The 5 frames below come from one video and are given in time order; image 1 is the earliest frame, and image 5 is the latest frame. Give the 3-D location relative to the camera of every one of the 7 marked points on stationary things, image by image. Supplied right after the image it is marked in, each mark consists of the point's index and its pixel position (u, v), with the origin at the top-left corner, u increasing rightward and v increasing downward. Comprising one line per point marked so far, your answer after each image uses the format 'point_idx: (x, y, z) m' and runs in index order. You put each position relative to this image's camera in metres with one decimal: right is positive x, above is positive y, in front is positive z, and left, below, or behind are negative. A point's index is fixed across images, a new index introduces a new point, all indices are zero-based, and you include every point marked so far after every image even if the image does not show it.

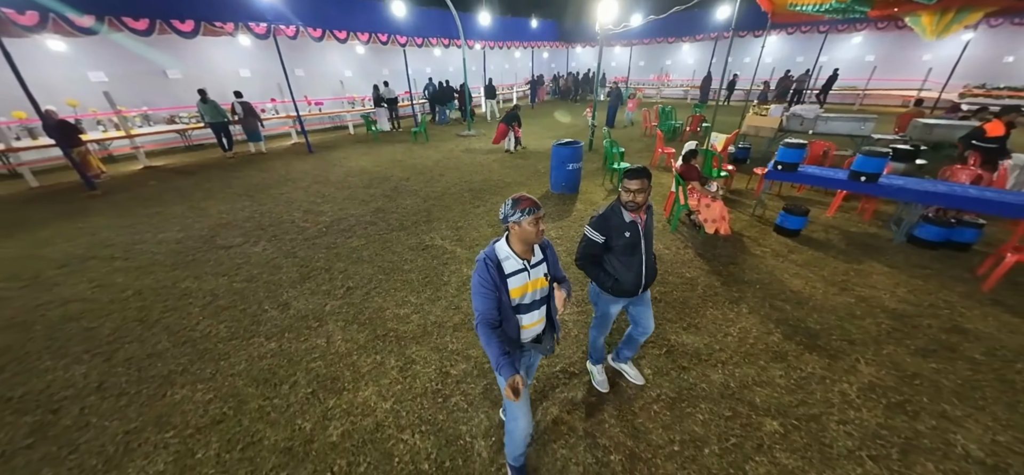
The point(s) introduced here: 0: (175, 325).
0: (-3.6, -0.9, +3.5) m
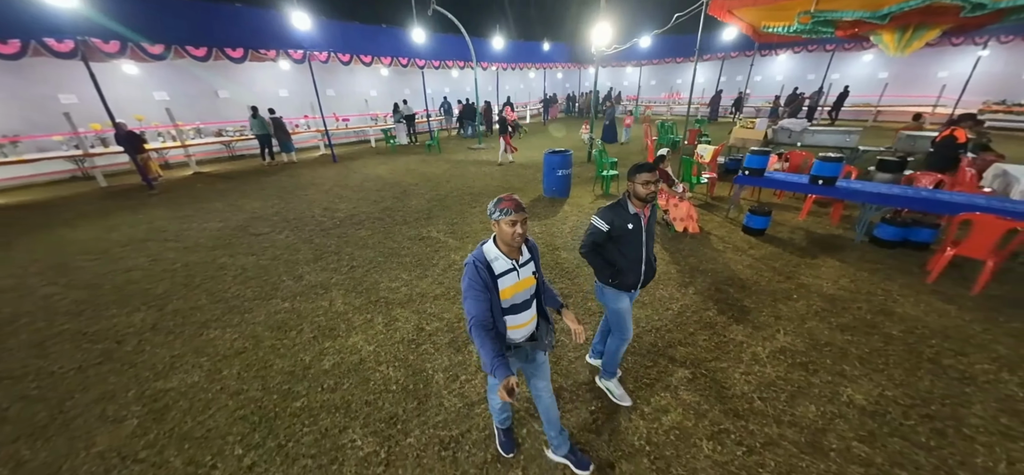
0: (-3.9, -0.7, +4.3) m
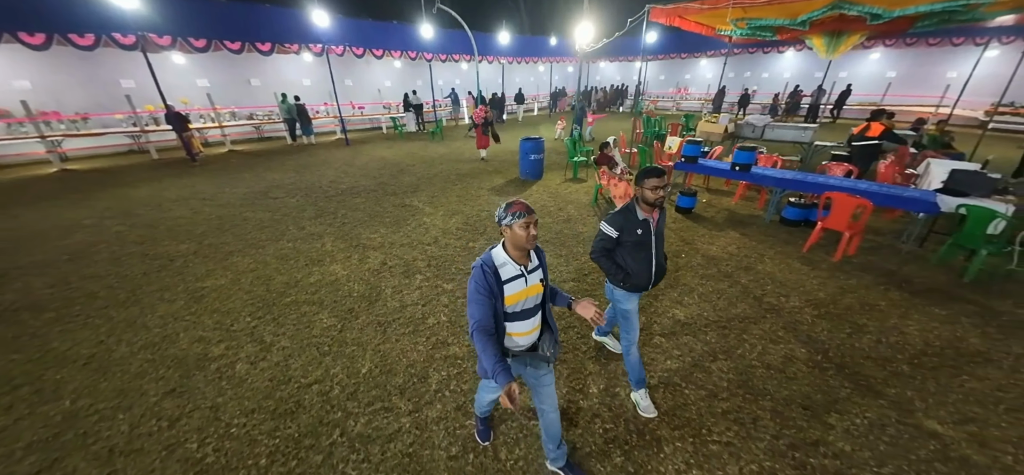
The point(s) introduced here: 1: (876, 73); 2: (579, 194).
0: (-4.7, +0.1, +5.6) m
1: (+18.3, +8.2, +16.5) m
2: (+1.5, +1.0, +7.3) m
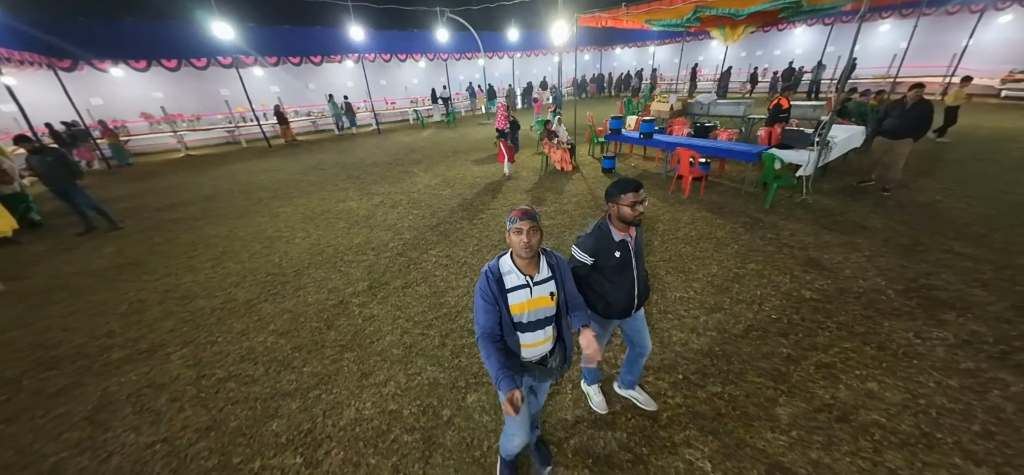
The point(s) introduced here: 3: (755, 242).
0: (-5.7, +1.3, +8.6) m
1: (+18.6, +9.5, +16.3) m
2: (+0.7, +2.2, +9.5) m
3: (+3.6, -0.1, +4.8) m
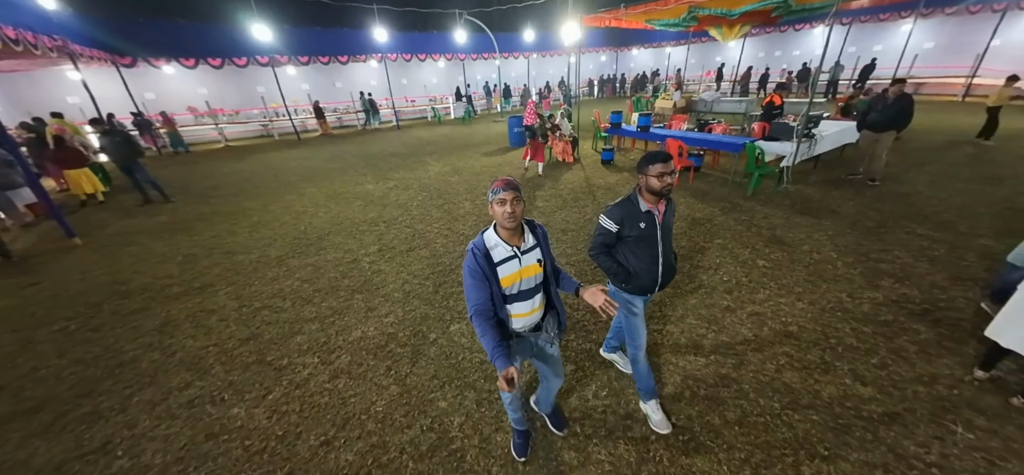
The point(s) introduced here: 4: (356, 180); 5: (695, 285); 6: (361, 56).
0: (-5.5, +1.9, +9.5) m
1: (+19.4, +9.3, +16.0) m
2: (+0.9, +2.5, +10.1) m
3: (+3.4, +0.2, +5.2) m
4: (-4.2, +1.5, +8.7) m
5: (+2.1, -0.6, +3.8) m
6: (-7.6, +9.3, +16.7) m
